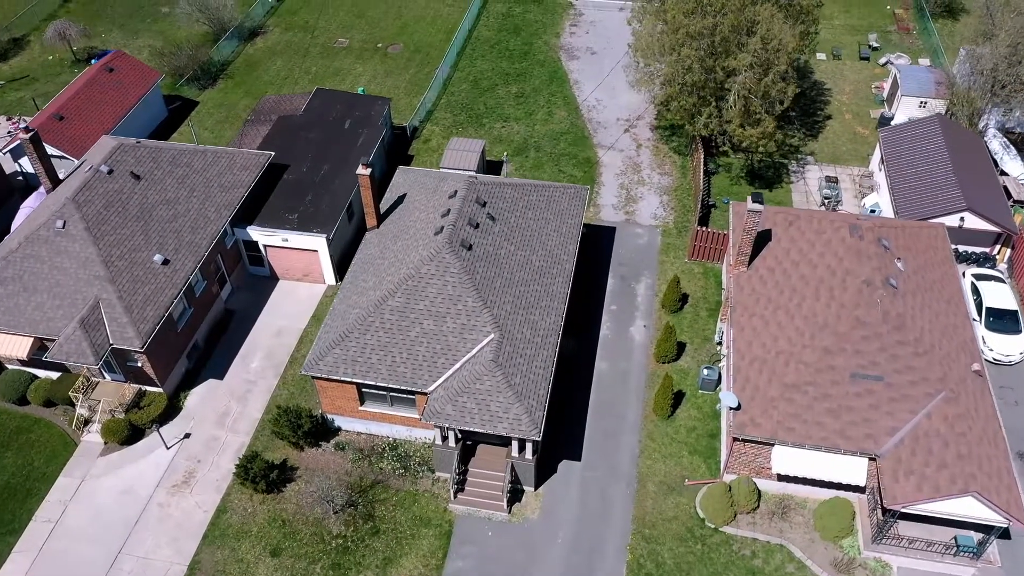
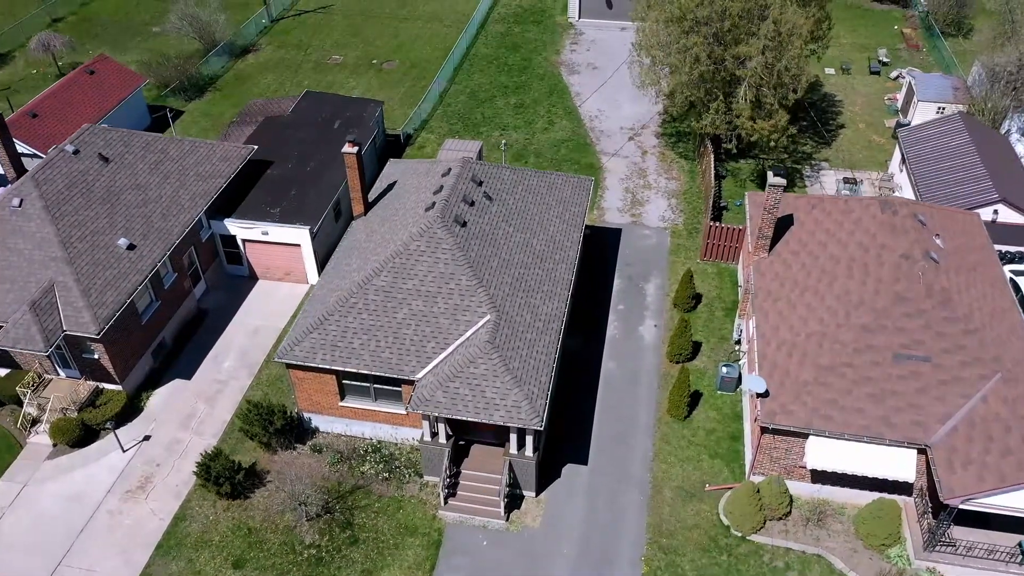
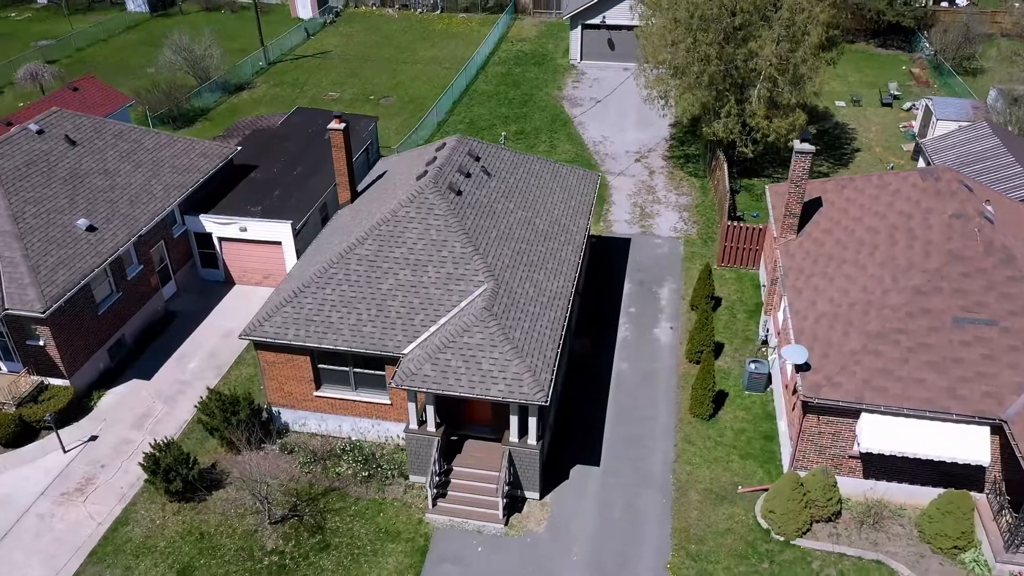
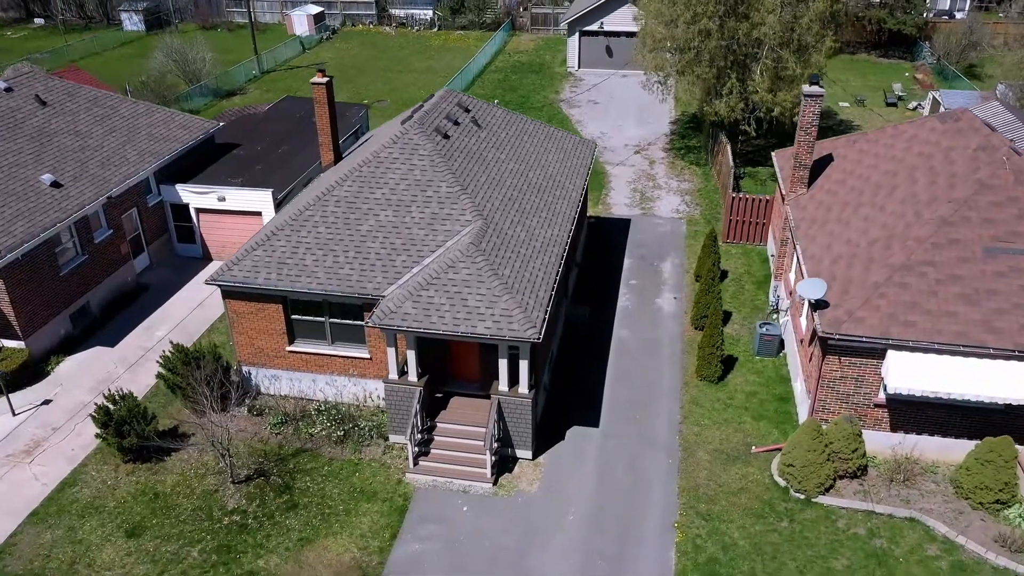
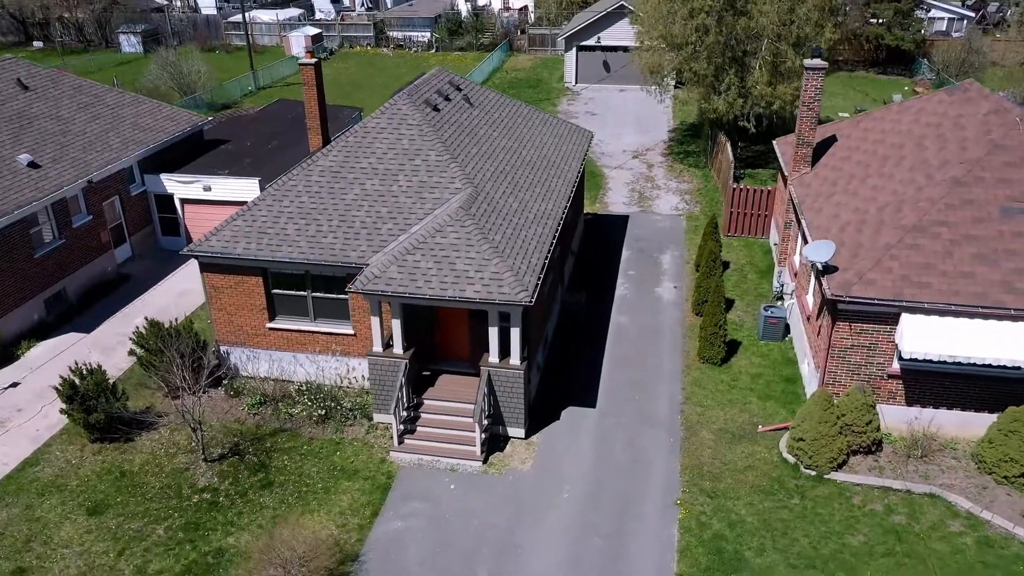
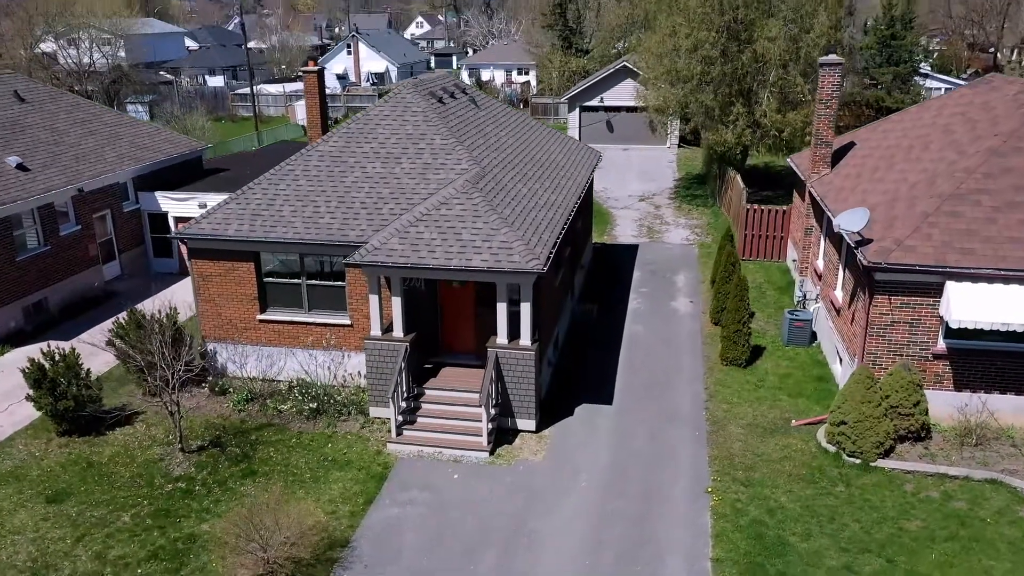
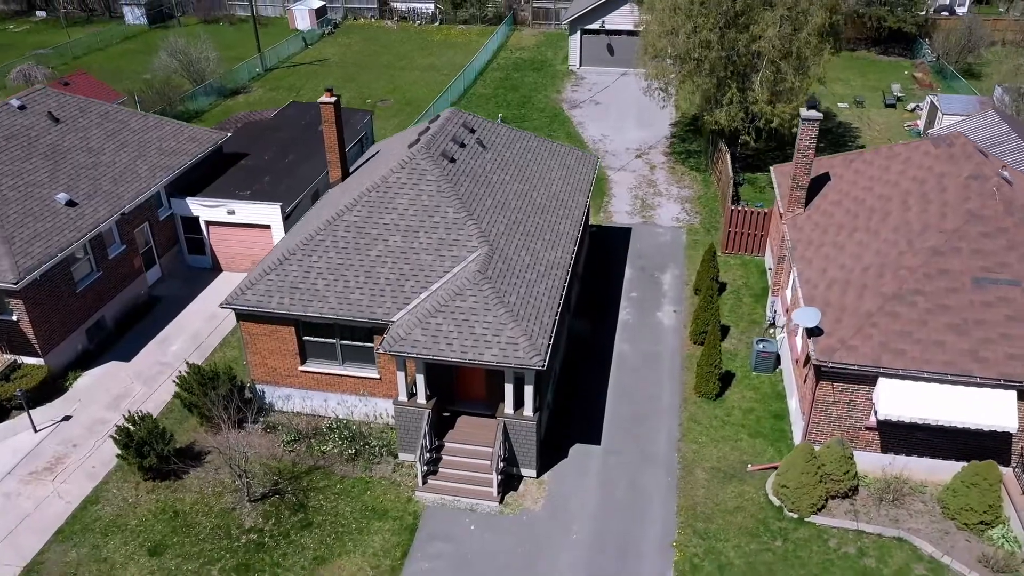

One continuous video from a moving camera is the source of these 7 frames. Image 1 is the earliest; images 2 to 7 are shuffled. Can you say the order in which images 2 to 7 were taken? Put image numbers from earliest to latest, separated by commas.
2, 3, 7, 4, 5, 6
